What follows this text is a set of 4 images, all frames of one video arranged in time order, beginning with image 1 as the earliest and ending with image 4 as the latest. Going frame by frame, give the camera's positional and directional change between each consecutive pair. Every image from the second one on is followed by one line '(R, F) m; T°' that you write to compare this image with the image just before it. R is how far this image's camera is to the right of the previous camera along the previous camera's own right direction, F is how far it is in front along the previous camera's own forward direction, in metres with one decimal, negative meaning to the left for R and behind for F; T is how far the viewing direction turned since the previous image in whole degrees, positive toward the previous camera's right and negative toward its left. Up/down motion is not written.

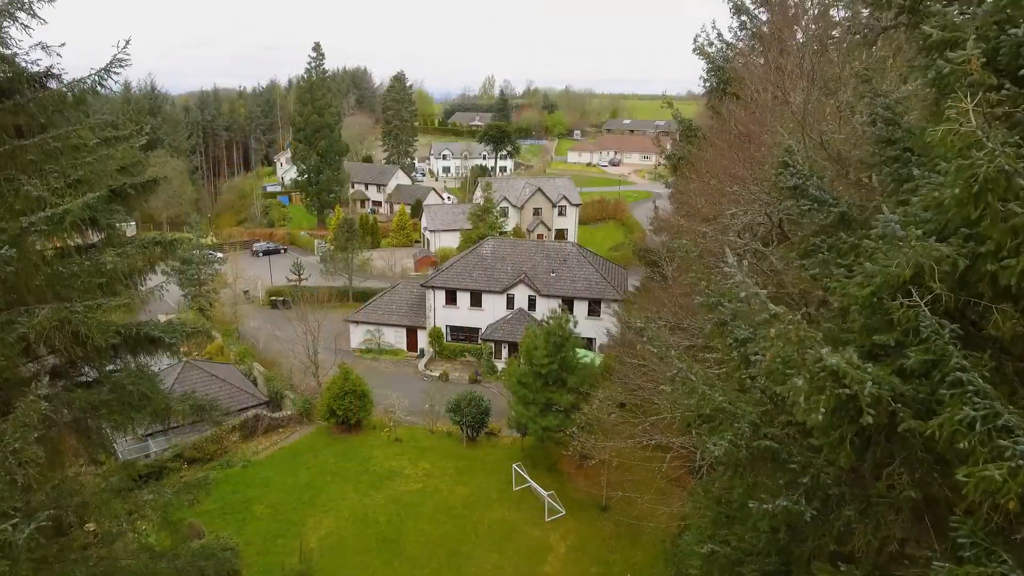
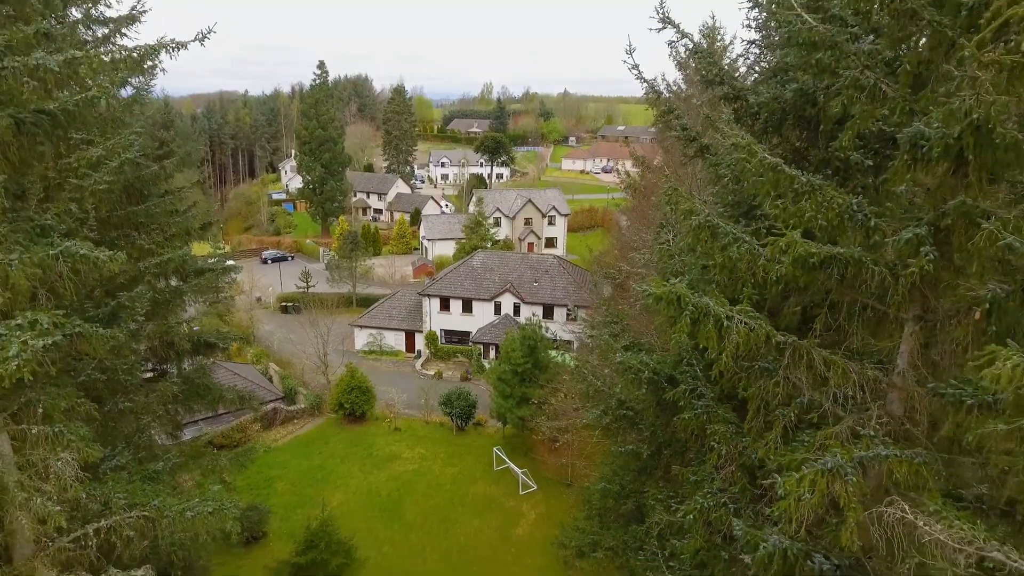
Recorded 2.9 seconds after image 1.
(+0.6, -3.5) m; 0°
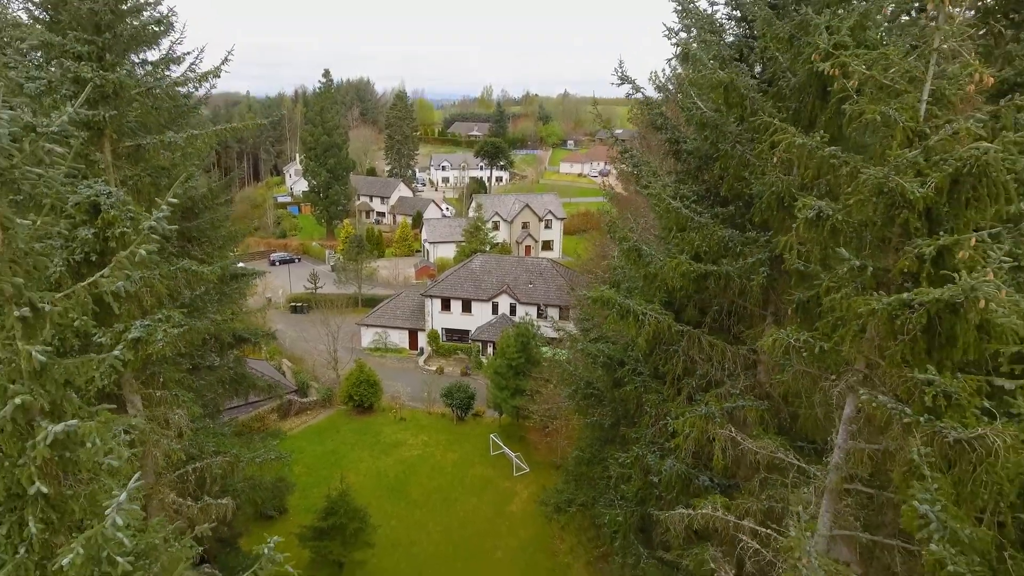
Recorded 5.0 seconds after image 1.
(+0.2, -2.3) m; 0°
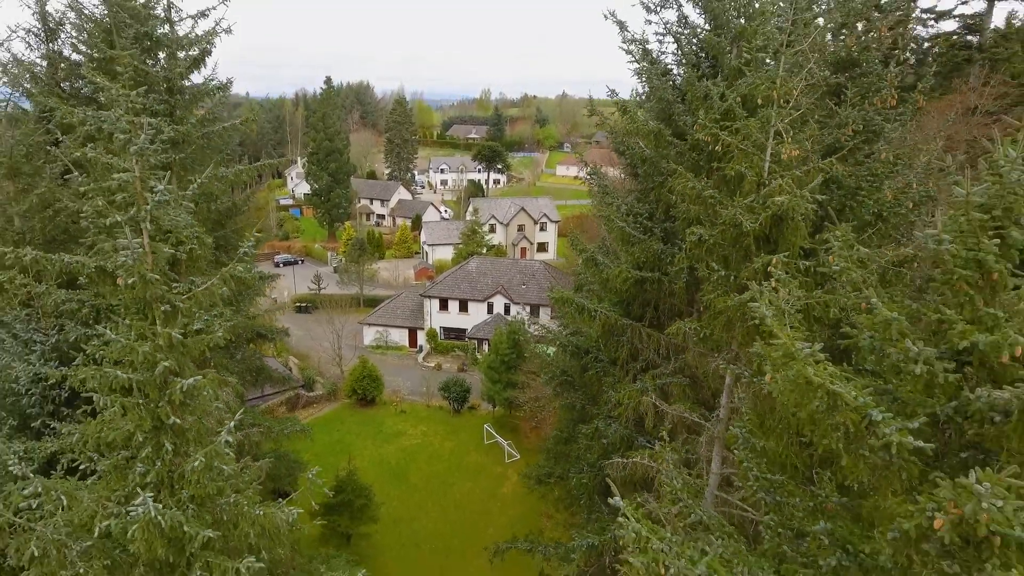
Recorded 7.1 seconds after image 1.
(+0.2, -2.0) m; 0°
